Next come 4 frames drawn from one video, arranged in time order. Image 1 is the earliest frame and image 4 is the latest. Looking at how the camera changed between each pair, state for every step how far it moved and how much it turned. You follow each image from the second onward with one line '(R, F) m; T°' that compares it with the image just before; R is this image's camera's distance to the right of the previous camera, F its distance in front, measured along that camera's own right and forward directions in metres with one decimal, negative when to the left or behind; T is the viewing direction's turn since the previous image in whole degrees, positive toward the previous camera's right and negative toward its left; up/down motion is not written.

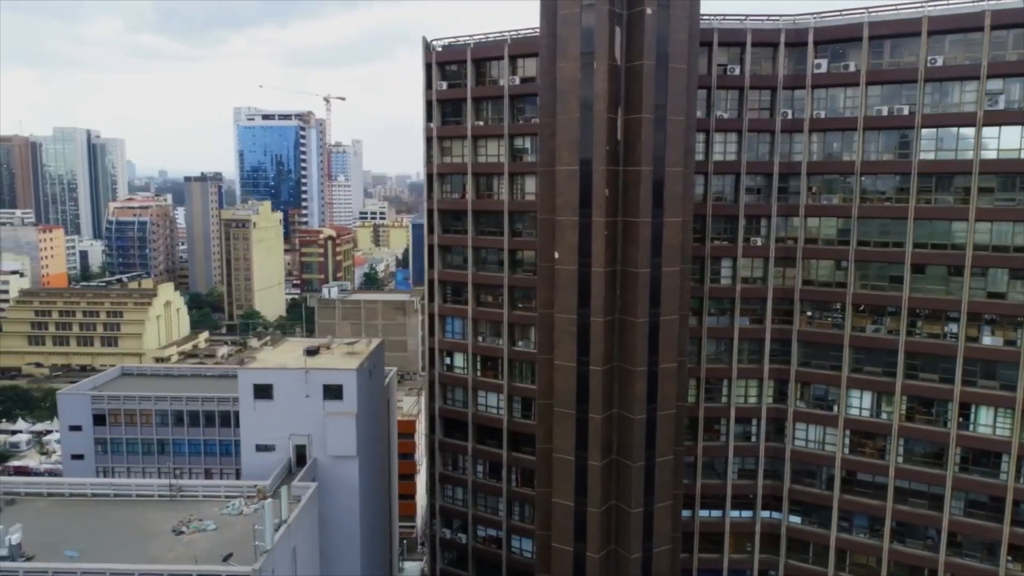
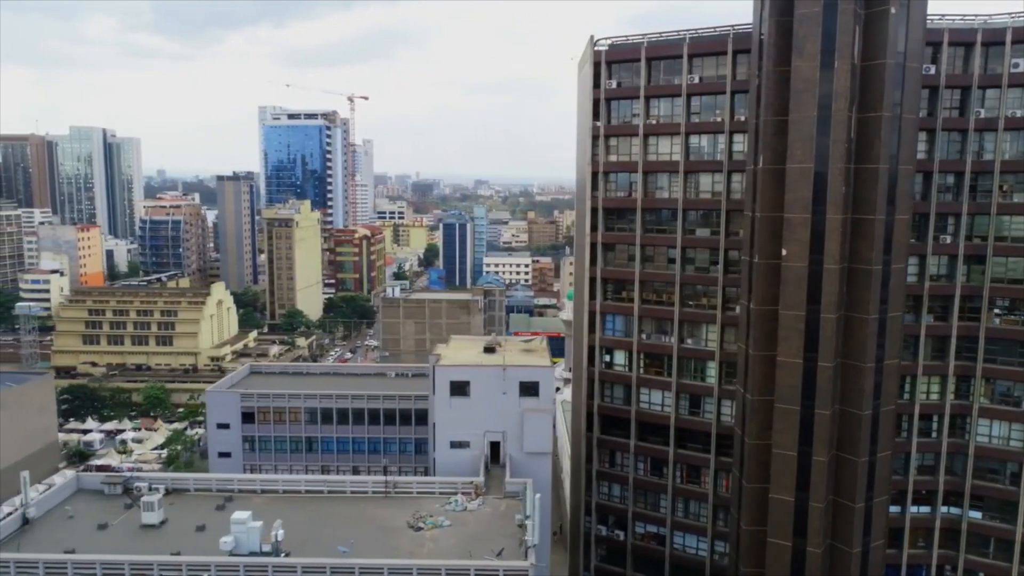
(-8.2, -0.1) m; 0°
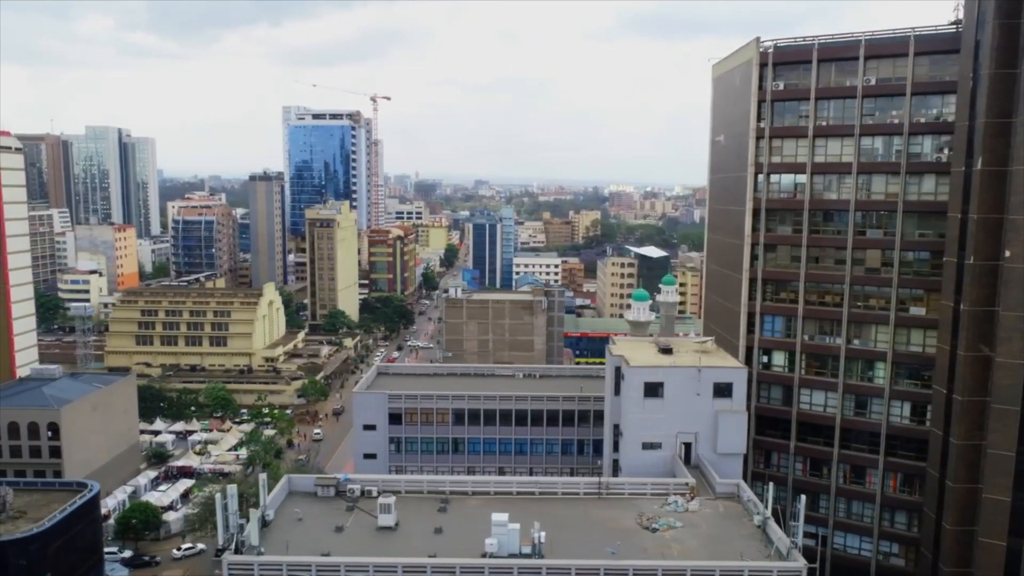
(-8.1, 0.0) m; +1°
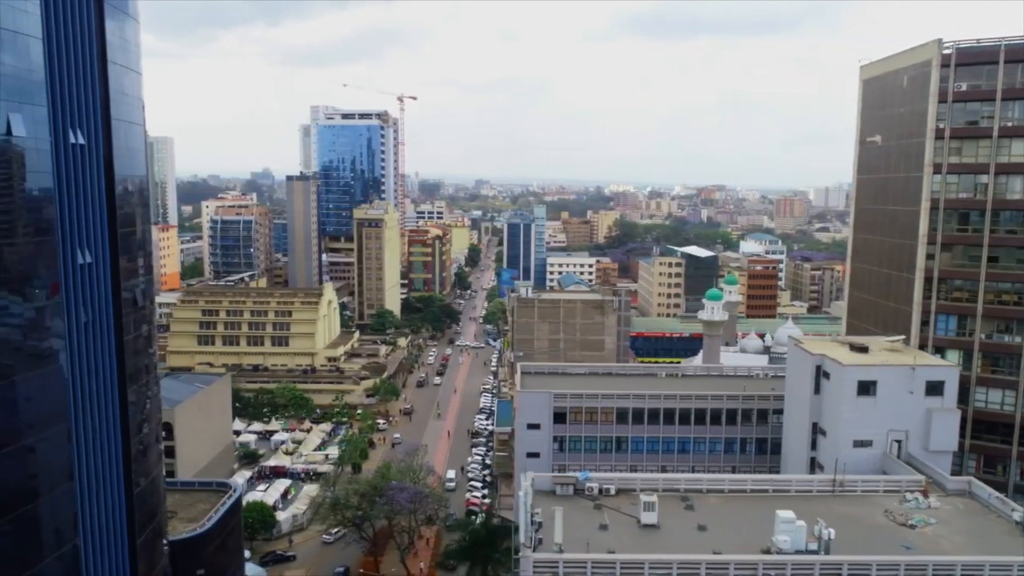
(-9.0, -0.2) m; +1°
